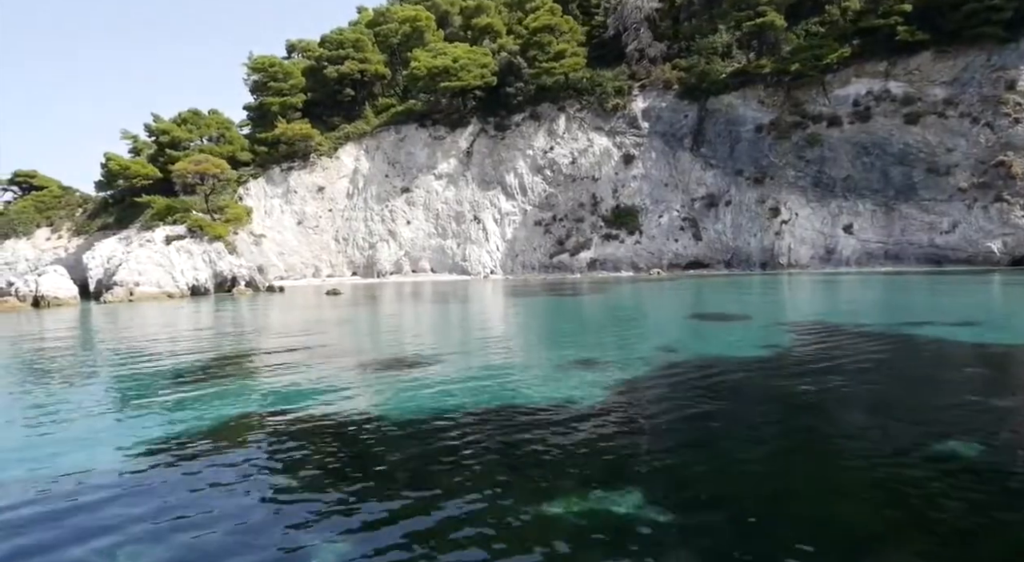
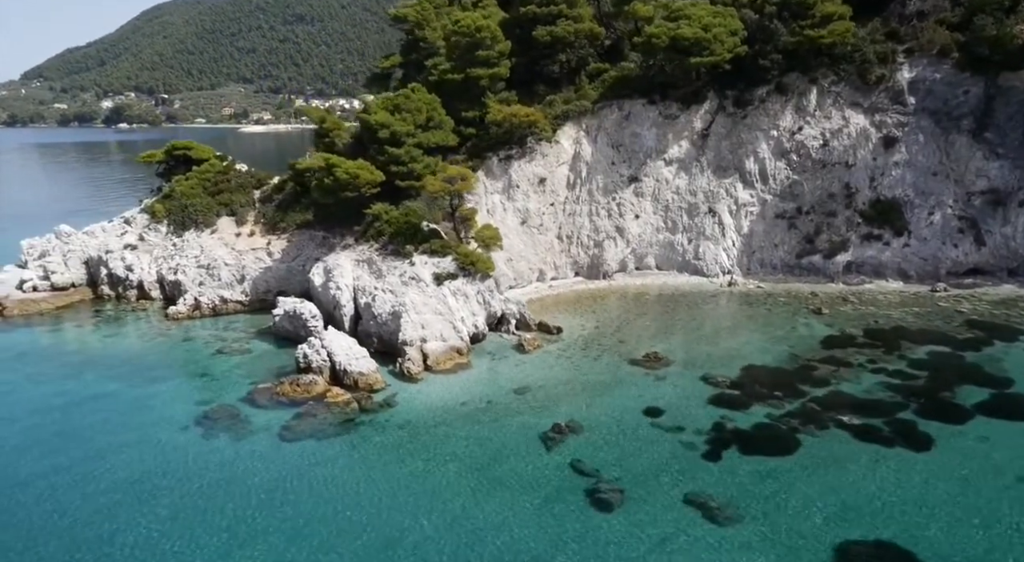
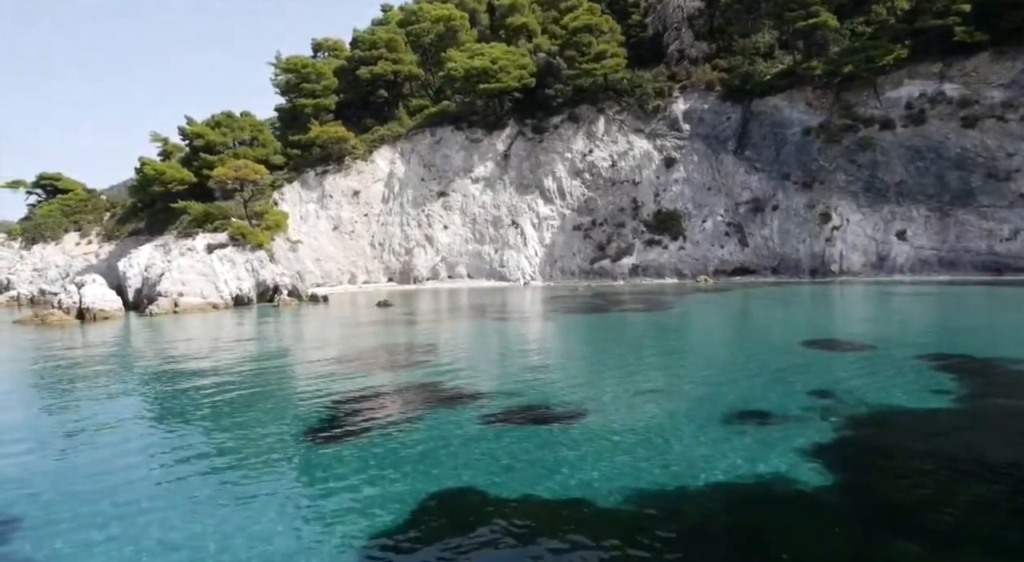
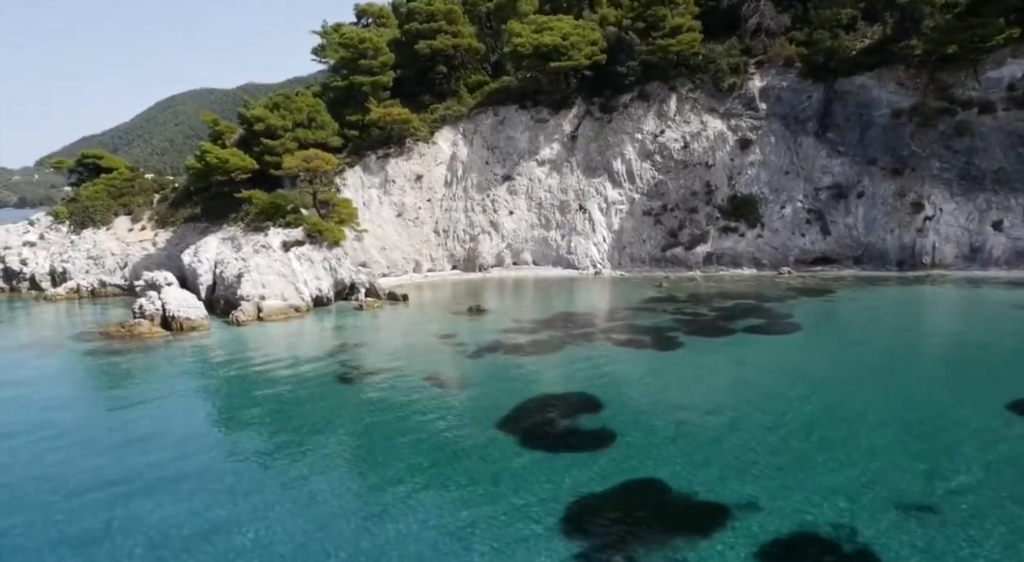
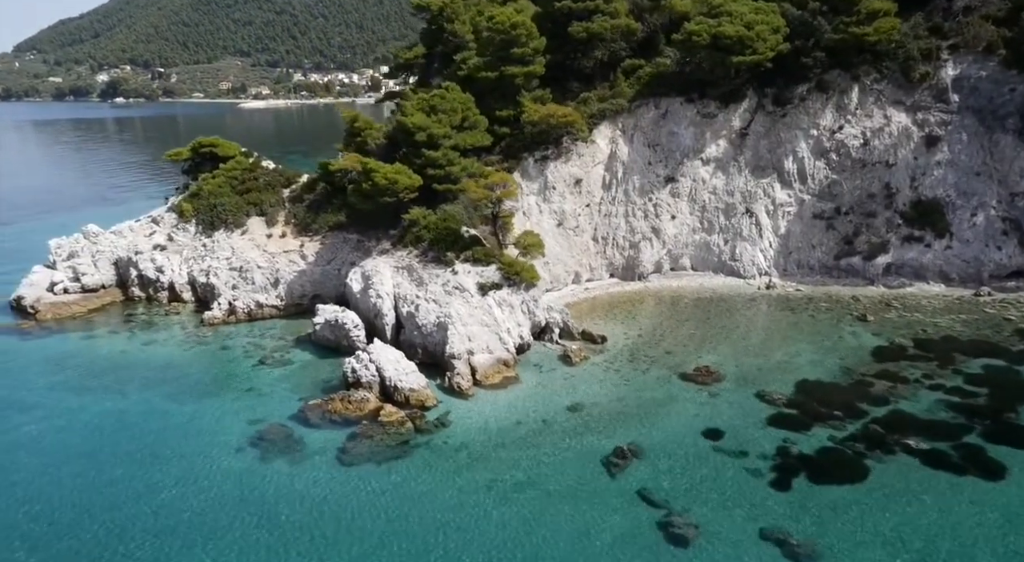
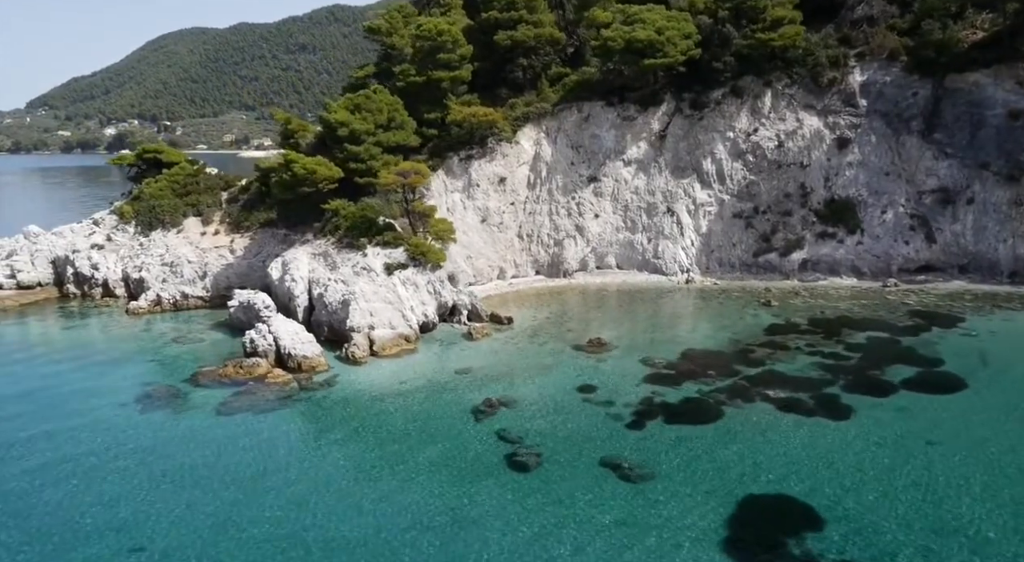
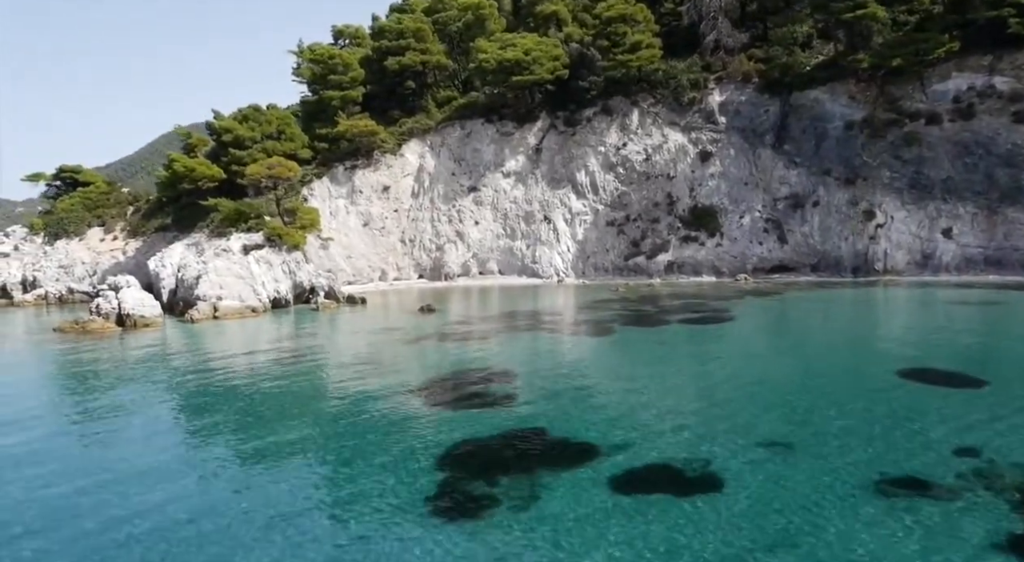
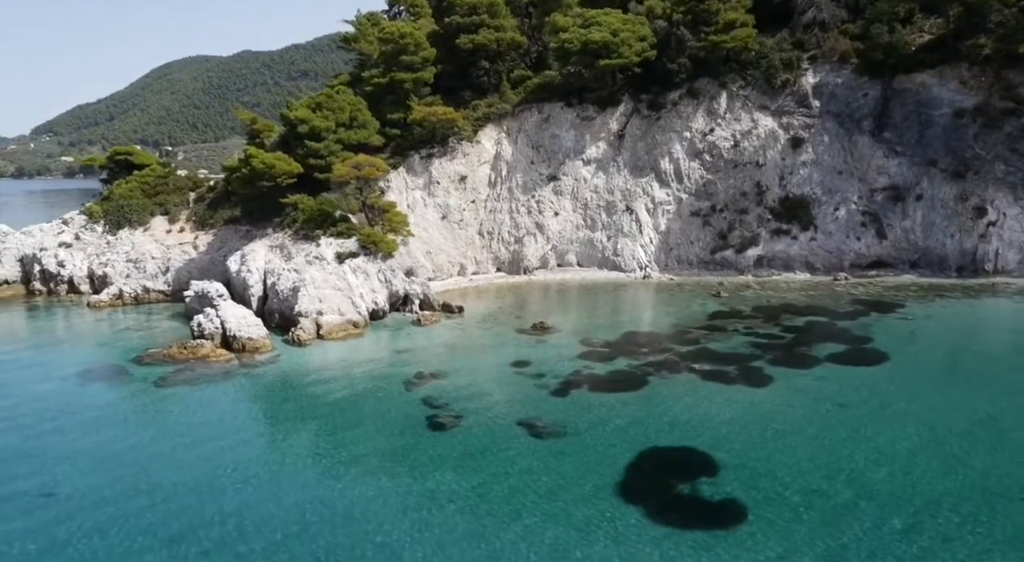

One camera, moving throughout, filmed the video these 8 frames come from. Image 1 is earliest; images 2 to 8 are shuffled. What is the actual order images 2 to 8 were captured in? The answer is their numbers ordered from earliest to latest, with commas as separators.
3, 7, 4, 8, 6, 2, 5
